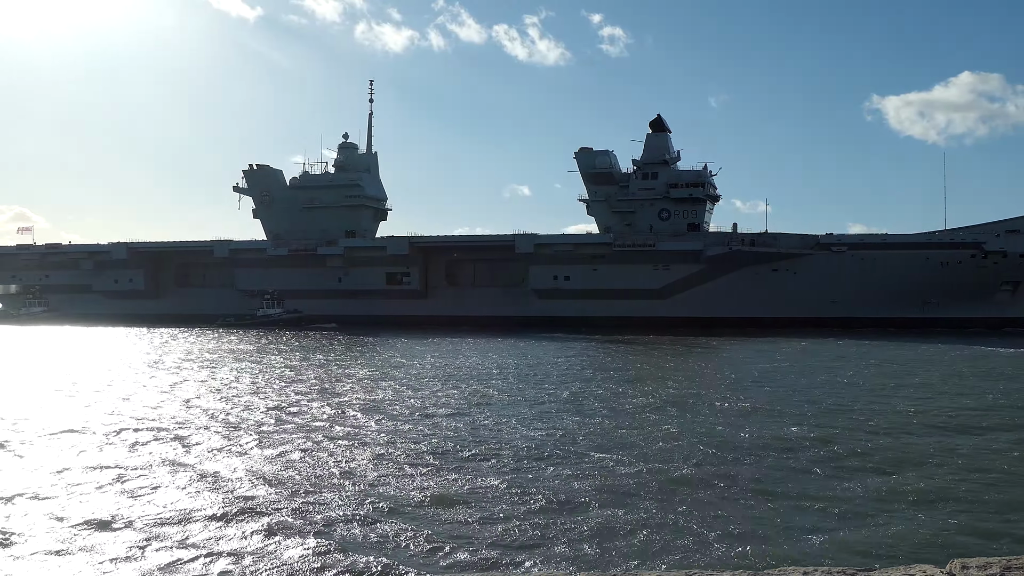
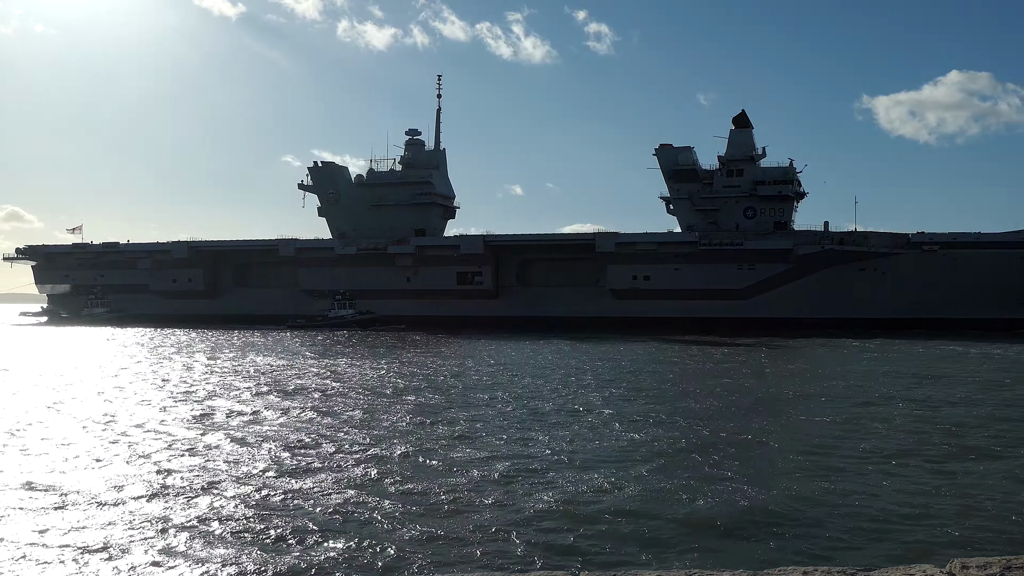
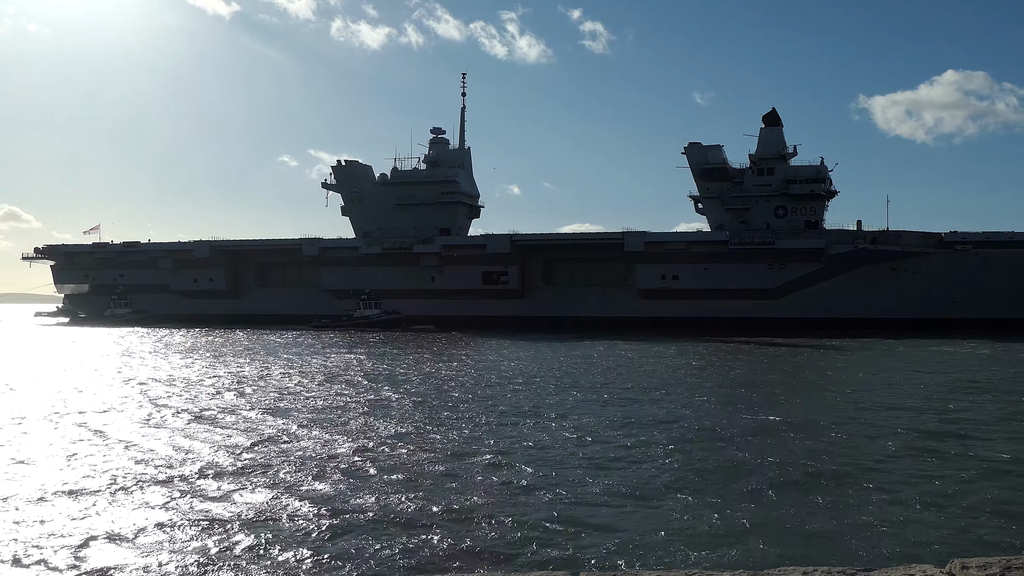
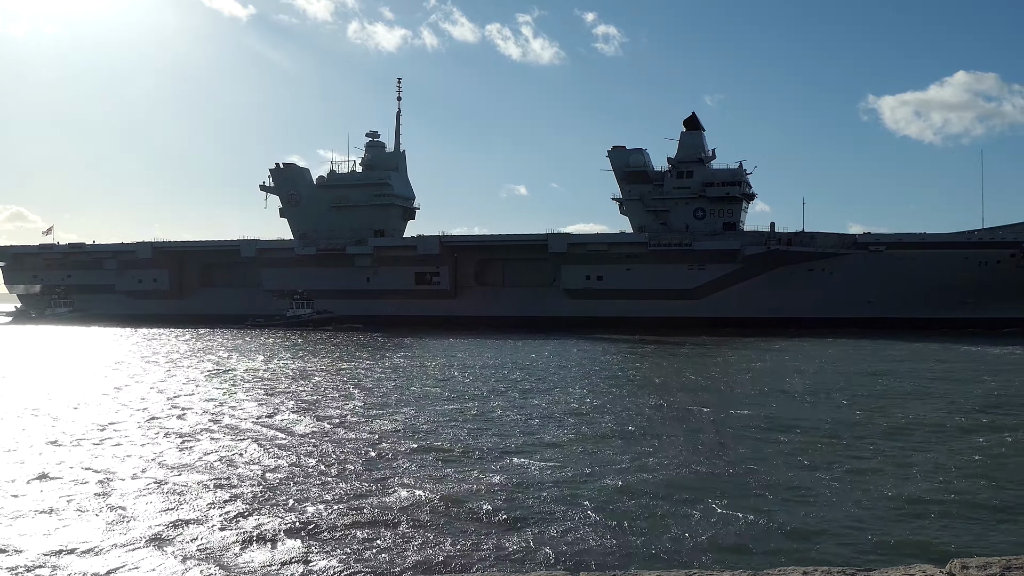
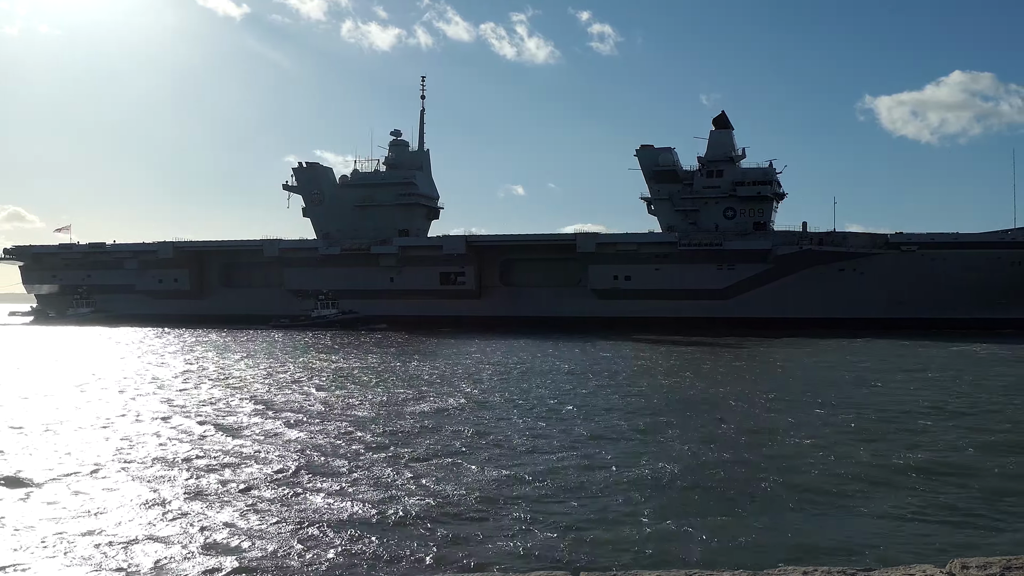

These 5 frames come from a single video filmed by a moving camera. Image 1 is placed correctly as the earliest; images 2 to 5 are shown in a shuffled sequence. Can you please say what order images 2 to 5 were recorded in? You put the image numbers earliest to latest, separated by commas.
4, 5, 2, 3
